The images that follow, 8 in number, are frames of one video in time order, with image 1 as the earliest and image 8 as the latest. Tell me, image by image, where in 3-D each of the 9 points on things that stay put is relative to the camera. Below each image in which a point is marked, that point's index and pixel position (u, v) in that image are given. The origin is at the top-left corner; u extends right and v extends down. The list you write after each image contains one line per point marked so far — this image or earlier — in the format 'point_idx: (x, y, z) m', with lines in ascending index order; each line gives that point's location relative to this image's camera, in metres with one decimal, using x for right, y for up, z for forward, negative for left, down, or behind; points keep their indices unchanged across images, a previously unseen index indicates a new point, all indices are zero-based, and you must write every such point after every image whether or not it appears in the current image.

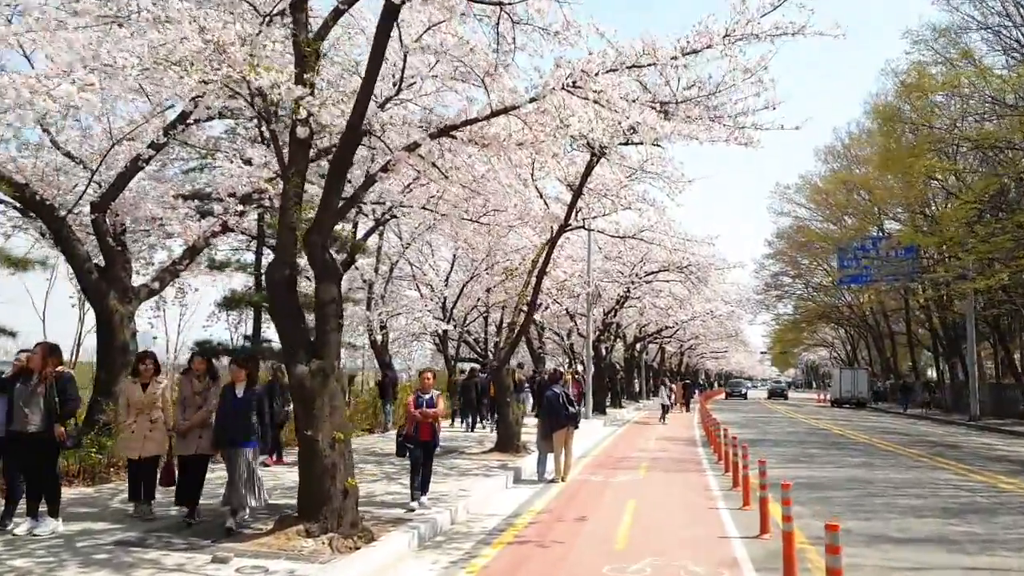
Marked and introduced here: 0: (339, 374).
0: (-1.9, -0.9, +8.1) m
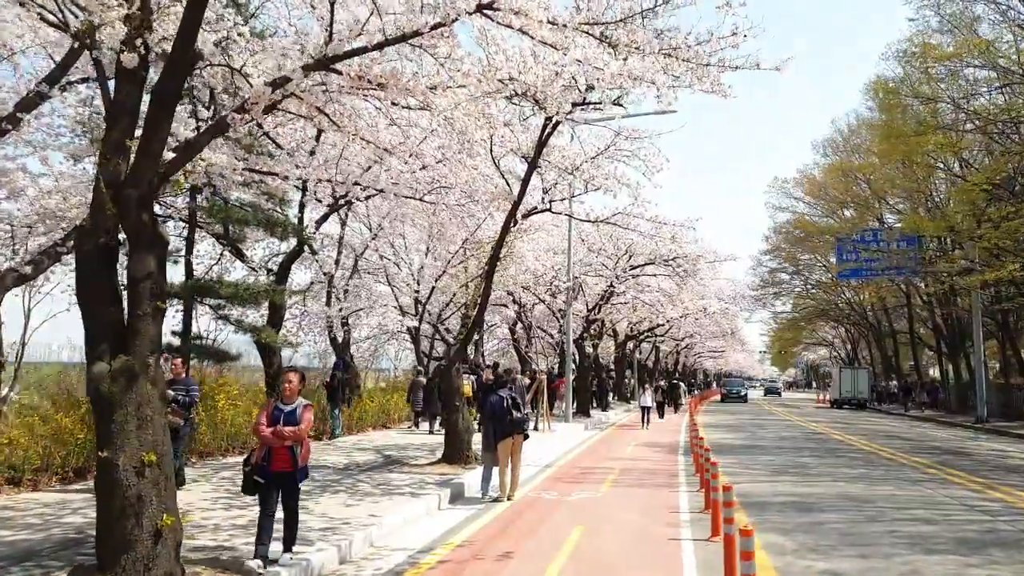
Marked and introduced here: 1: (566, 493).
0: (-2.9, -0.7, +6.1) m
1: (+0.9, -3.6, +12.8) m
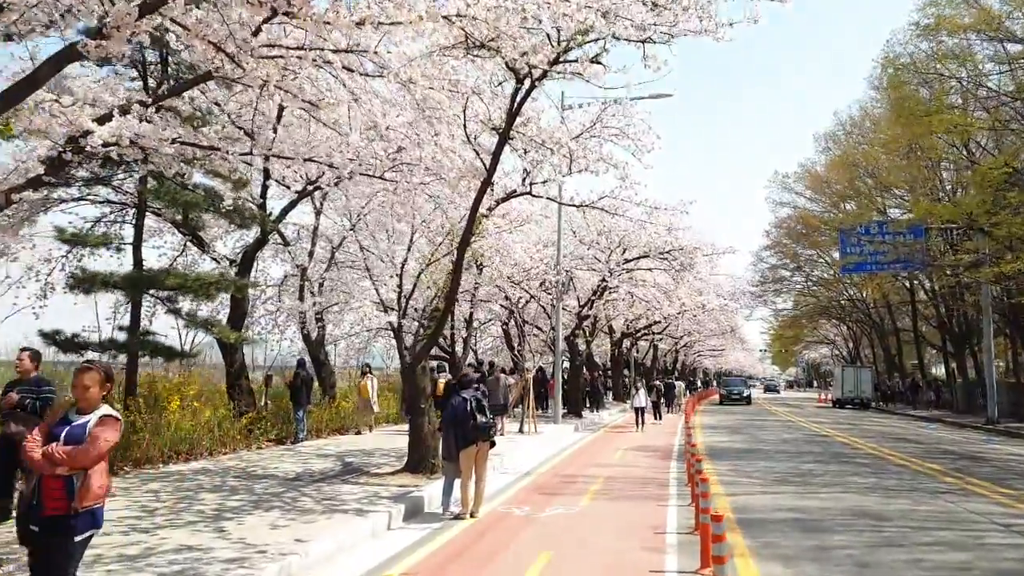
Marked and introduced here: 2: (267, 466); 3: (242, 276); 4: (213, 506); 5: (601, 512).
0: (-3.4, -0.5, +4.6) m
1: (+0.4, -3.4, +11.3) m
2: (-4.6, -3.3, +13.9) m
3: (-7.1, +0.3, +19.4) m
4: (-3.9, -2.9, +9.8) m
5: (+1.3, -3.3, +11.0) m
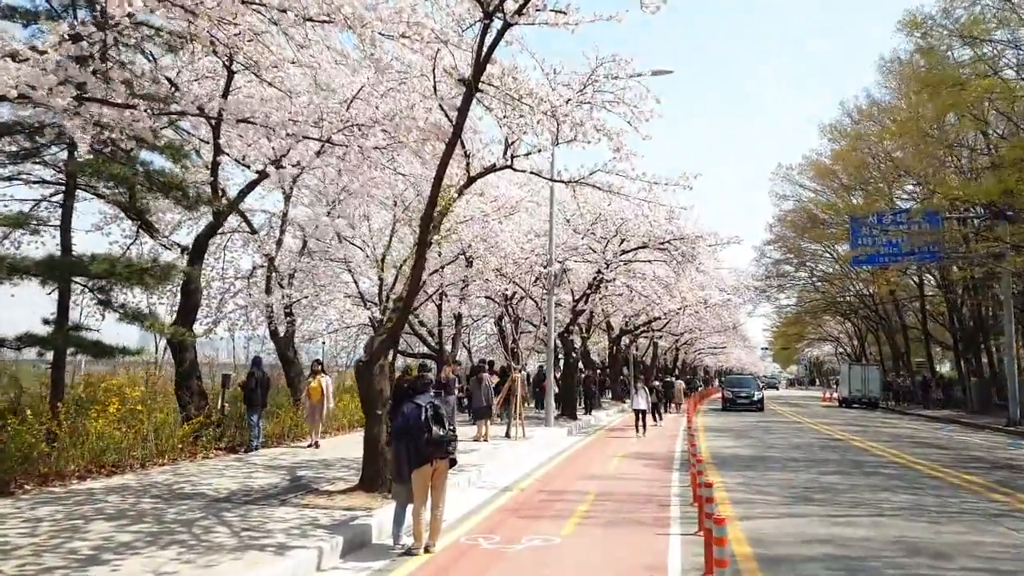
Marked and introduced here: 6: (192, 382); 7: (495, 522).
0: (-3.8, -0.3, +2.6) m
1: (0.0, -3.1, +9.3) m
2: (-5.0, -3.1, +11.9) m
3: (-7.5, +0.5, +17.4) m
4: (-4.3, -2.6, +7.8) m
5: (+0.9, -3.1, +9.0) m
6: (-7.1, -2.1, +16.7) m
7: (-0.2, -3.2, +10.3) m
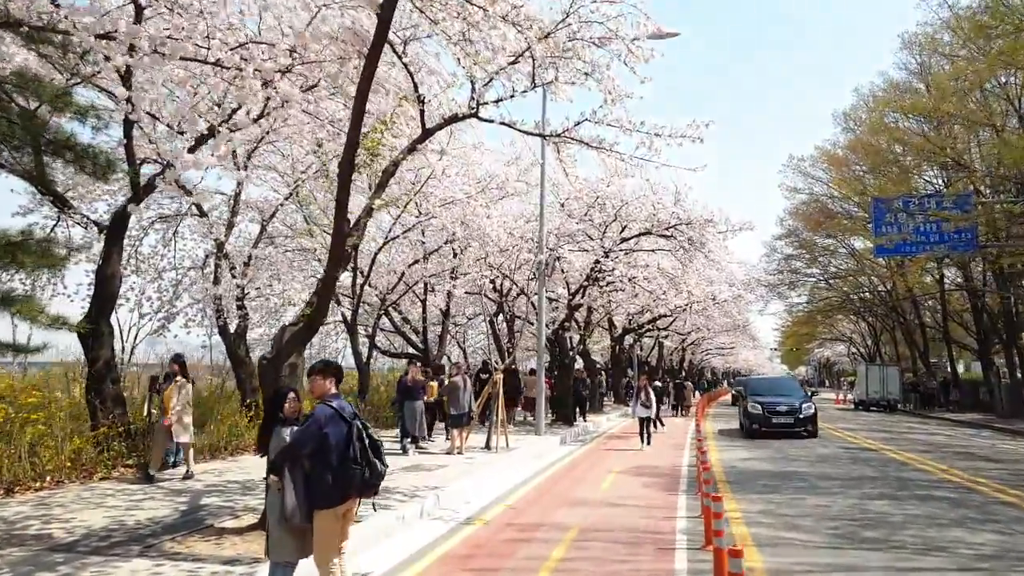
0: (-4.4, 0.0, -0.2) m
1: (-0.5, -2.8, +6.5) m
2: (-5.5, -2.8, +9.1) m
3: (-8.0, +0.8, +14.7) m
4: (-4.9, -2.3, +5.0) m
5: (+0.4, -2.8, +6.2) m
6: (-7.6, -1.8, +13.9) m
7: (-0.7, -2.9, +7.5) m
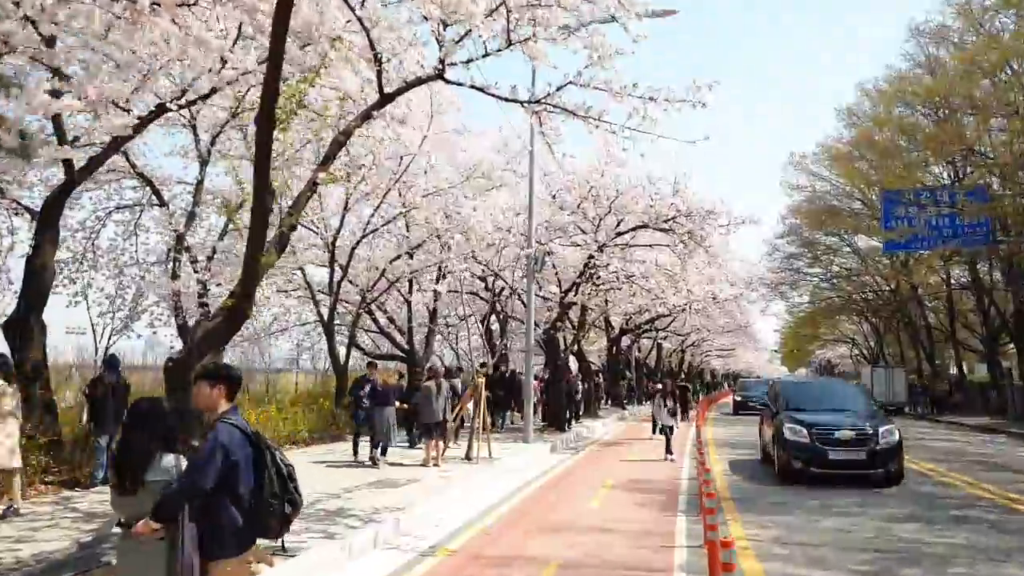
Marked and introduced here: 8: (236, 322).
0: (-4.8, +0.2, -1.8) m
1: (-0.9, -2.7, +5.0) m
2: (-5.9, -2.7, +7.6) m
3: (-8.3, +0.9, +13.1) m
4: (-5.3, -2.2, +3.4) m
5: (0.0, -2.6, +4.7) m
6: (-8.0, -1.7, +12.4) m
7: (-1.1, -2.8, +5.9) m
8: (-2.7, -0.2, +7.2) m
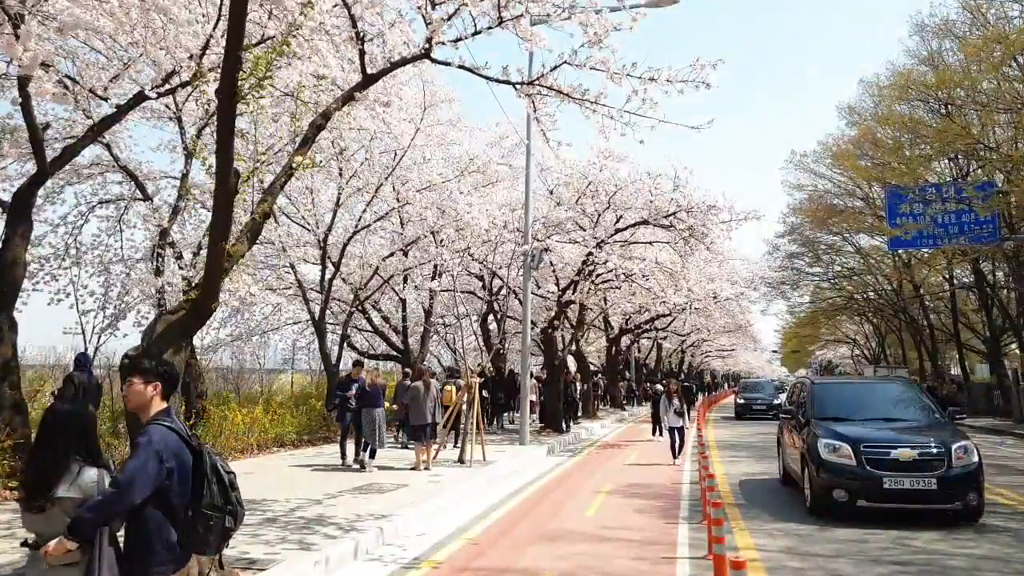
0: (-4.9, +0.3, -2.4) m
1: (-1.0, -2.6, +4.4) m
2: (-6.0, -2.6, +7.0) m
3: (-8.4, +1.0, +12.5) m
4: (-5.4, -2.1, +2.8) m
5: (-0.1, -2.5, +4.1) m
6: (-8.1, -1.6, +11.8) m
7: (-1.2, -2.7, +5.3) m
8: (-2.8, -0.2, +6.6) m
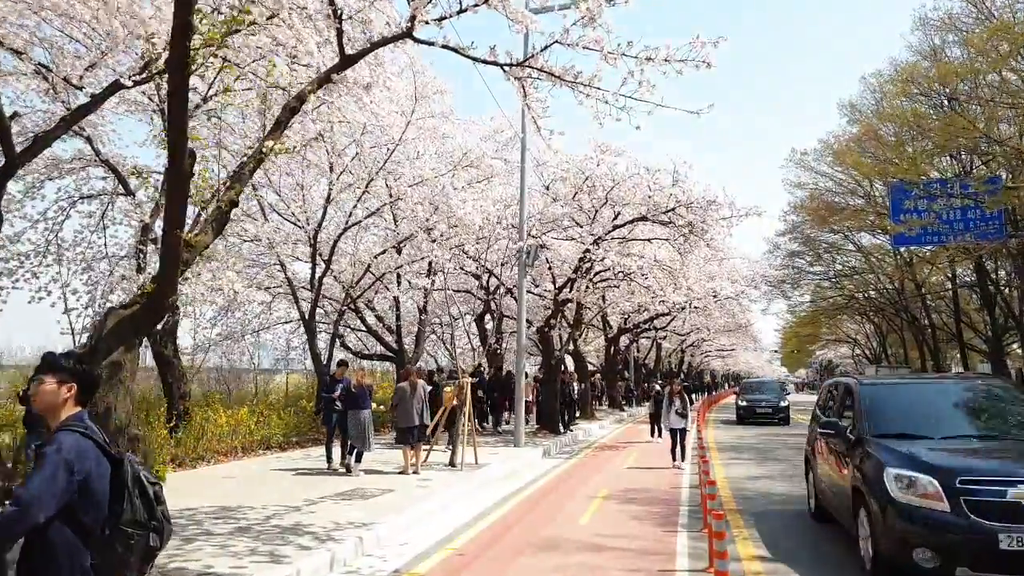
0: (-5.0, +0.3, -2.9) m
1: (-1.1, -2.5, +3.8) m
2: (-6.1, -2.5, +6.4) m
3: (-8.6, +1.1, +12.0) m
4: (-5.5, -2.0, +2.3) m
5: (-0.2, -2.5, +3.5) m
6: (-8.2, -1.5, +11.2) m
7: (-1.3, -2.6, +4.8) m
8: (-2.9, -0.1, +6.0) m
